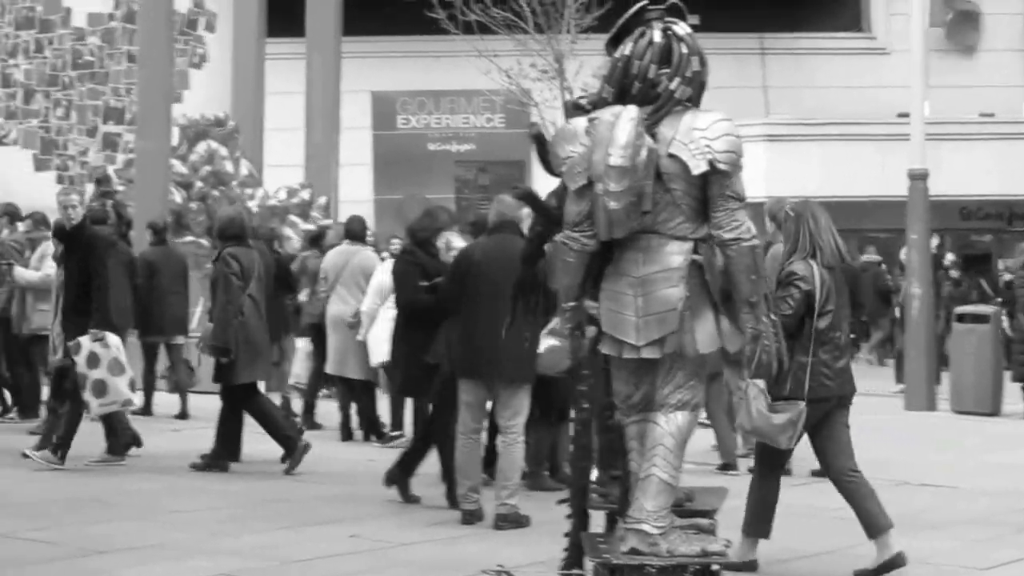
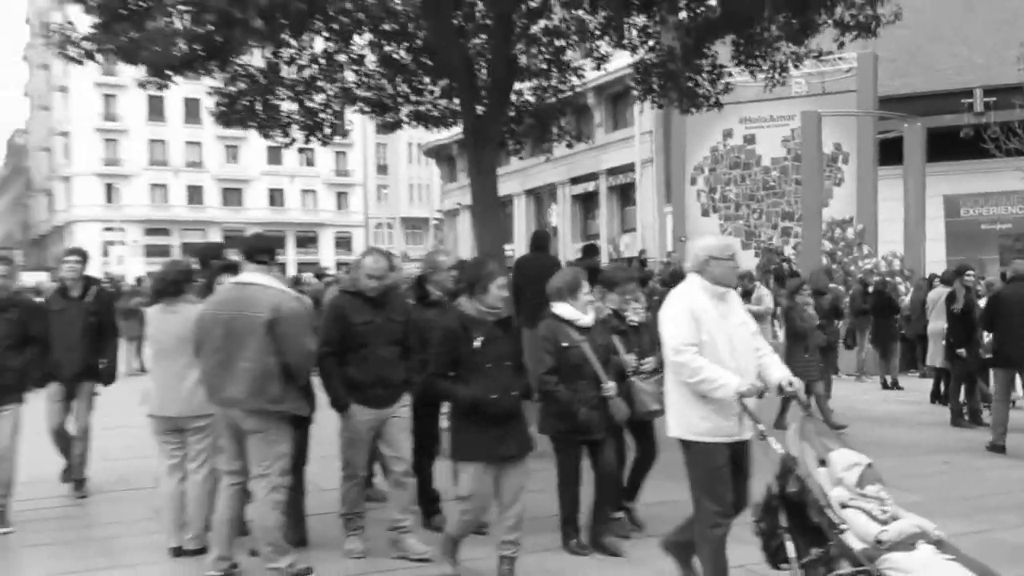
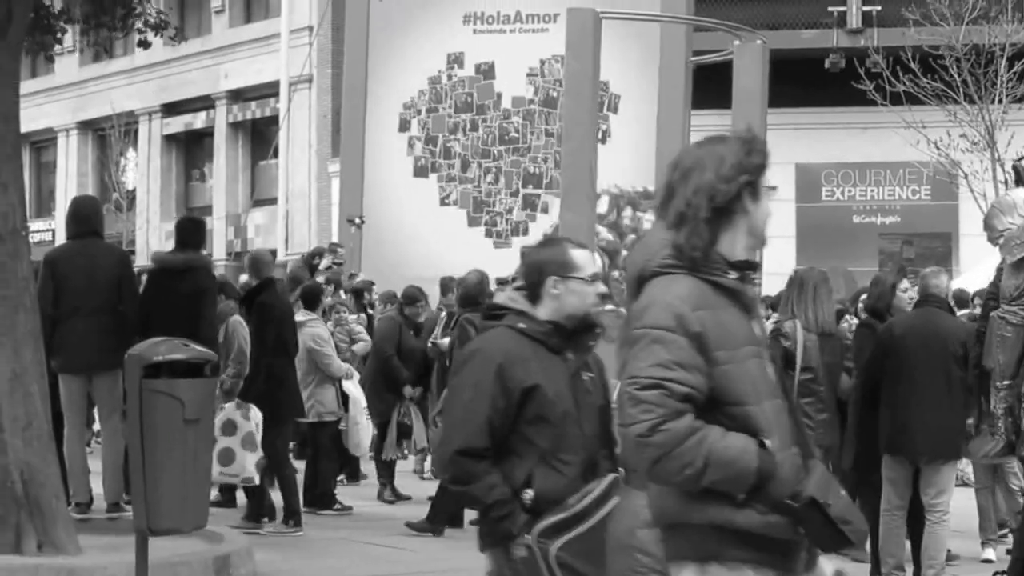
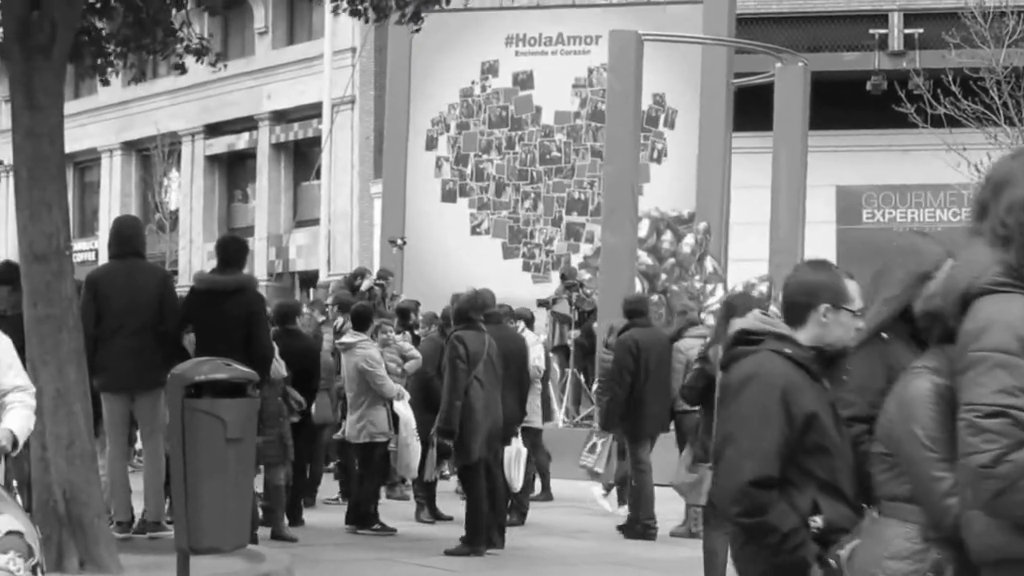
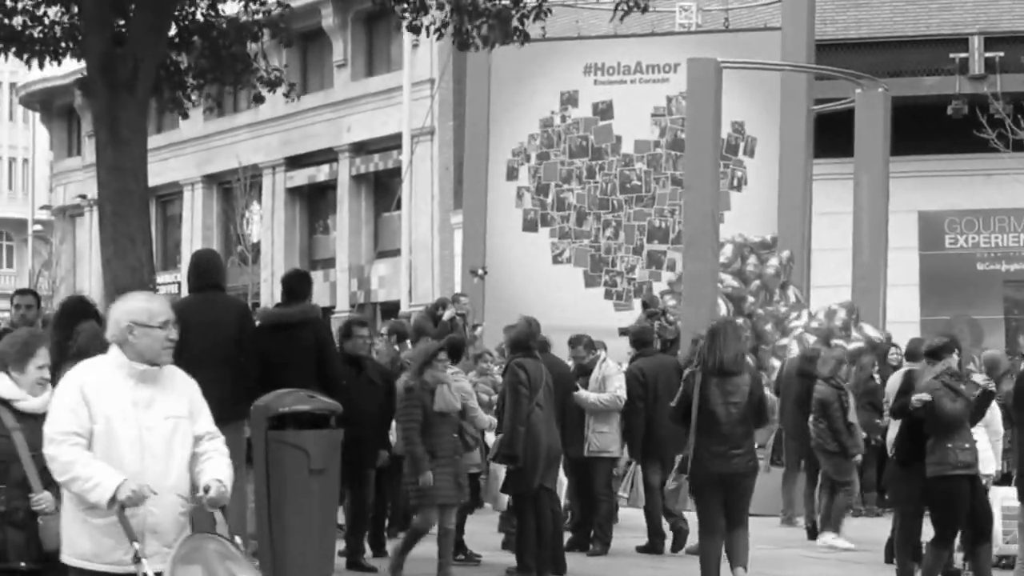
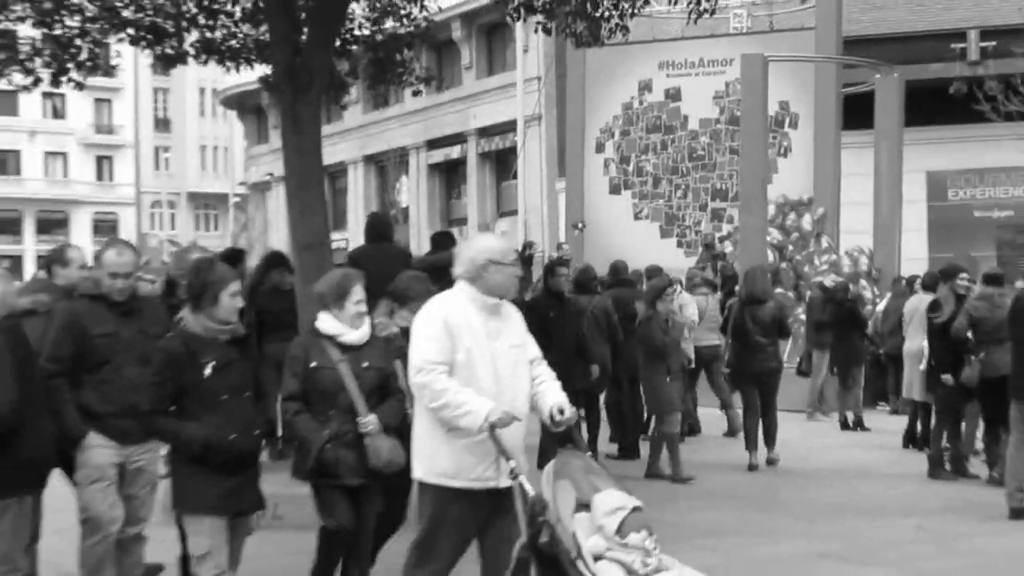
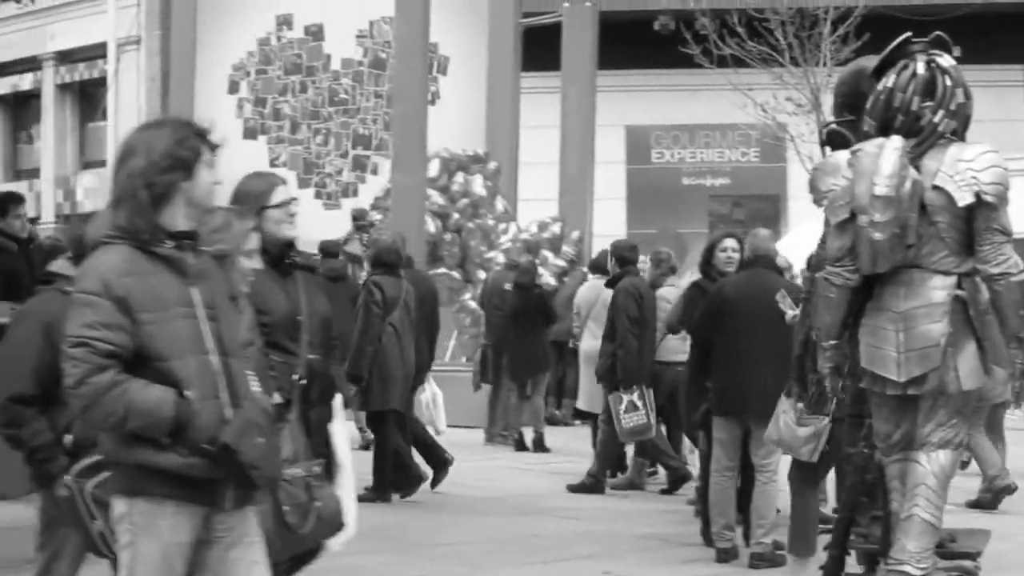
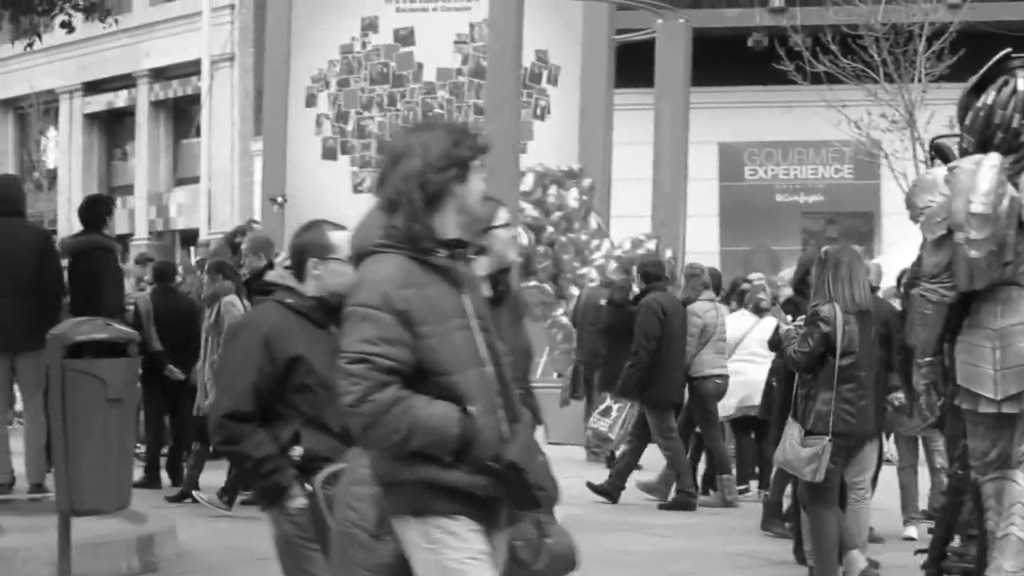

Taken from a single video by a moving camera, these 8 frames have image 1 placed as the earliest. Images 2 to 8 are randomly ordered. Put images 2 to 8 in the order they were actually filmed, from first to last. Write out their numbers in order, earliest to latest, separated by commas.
7, 8, 3, 4, 5, 6, 2
